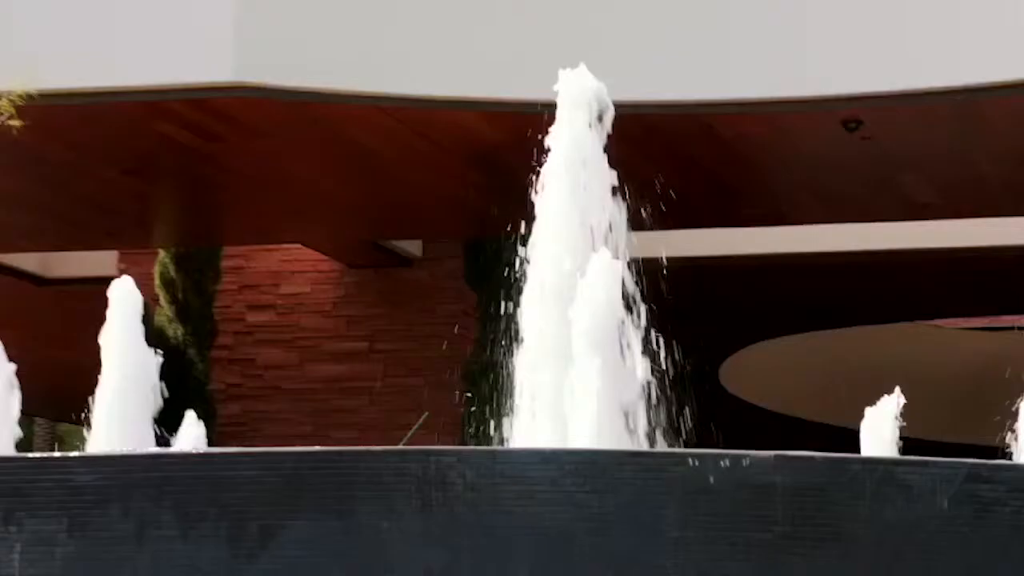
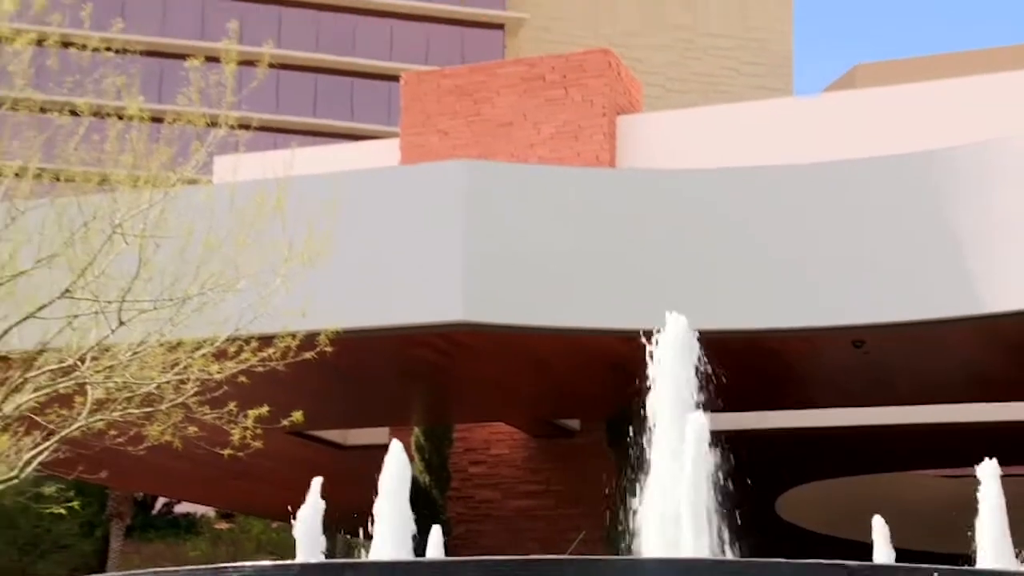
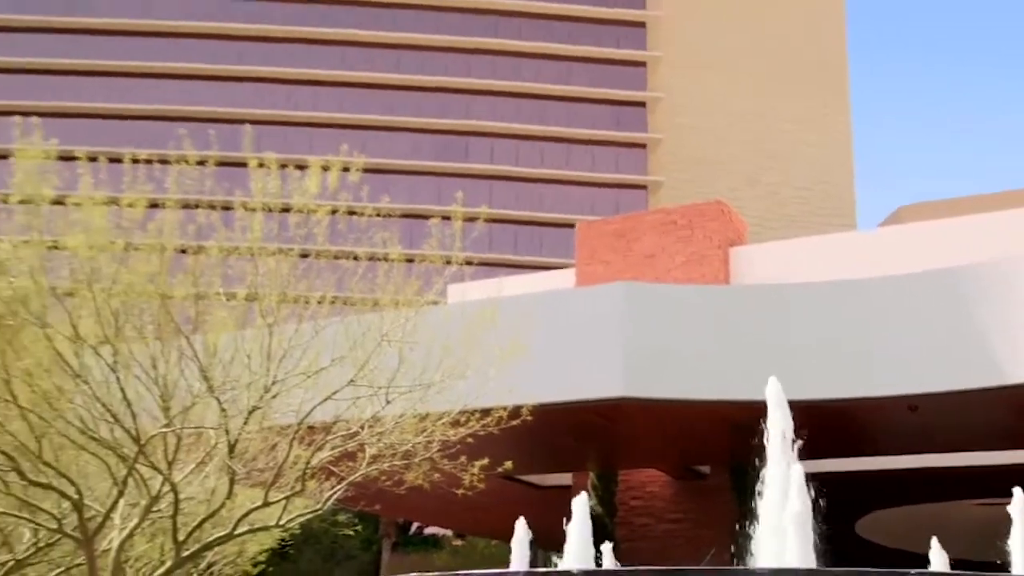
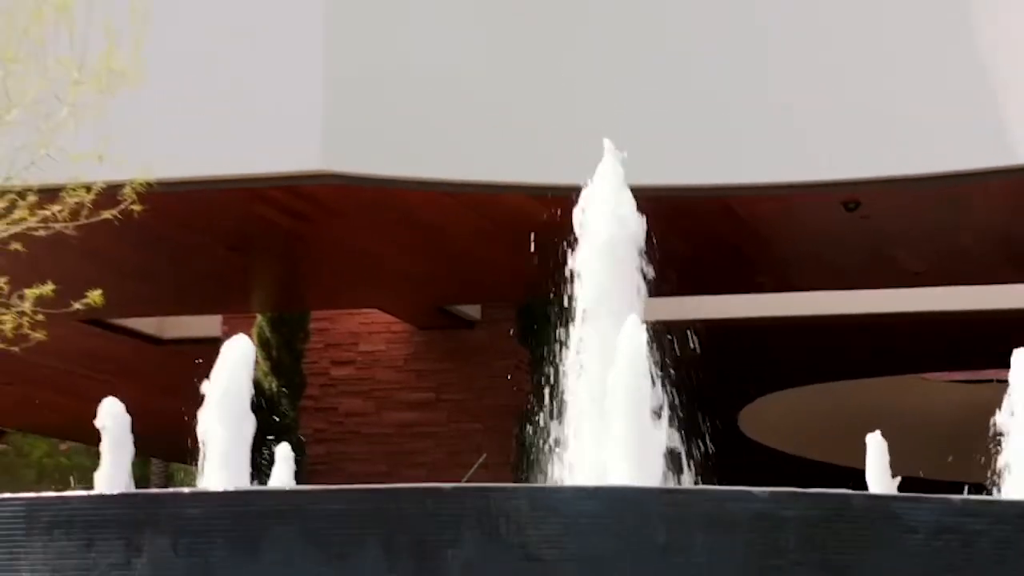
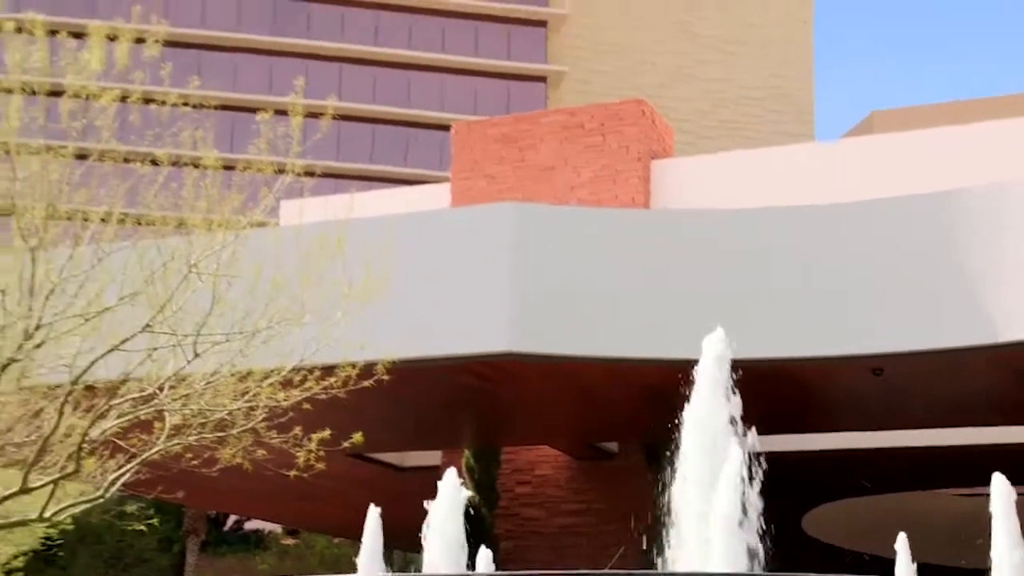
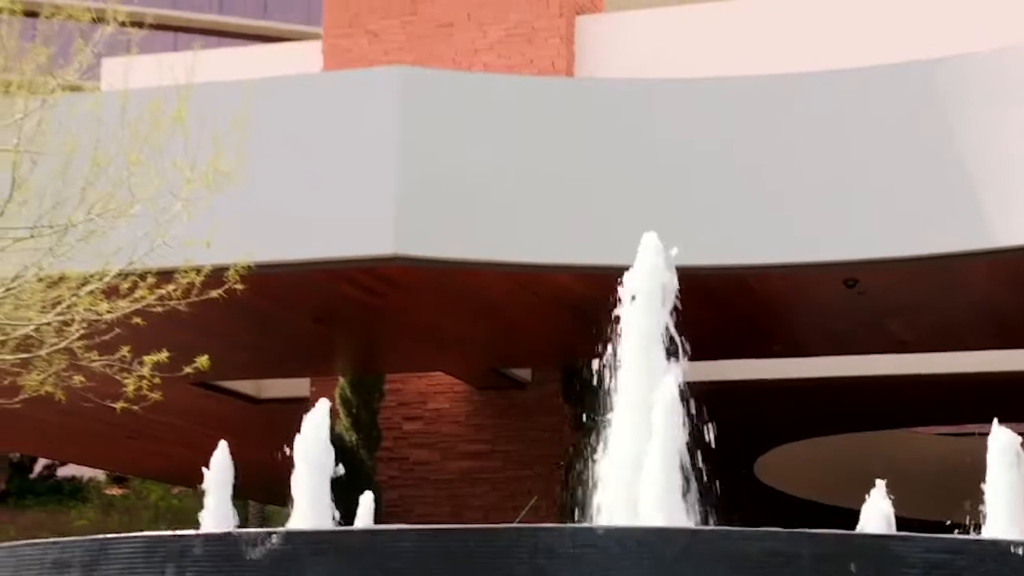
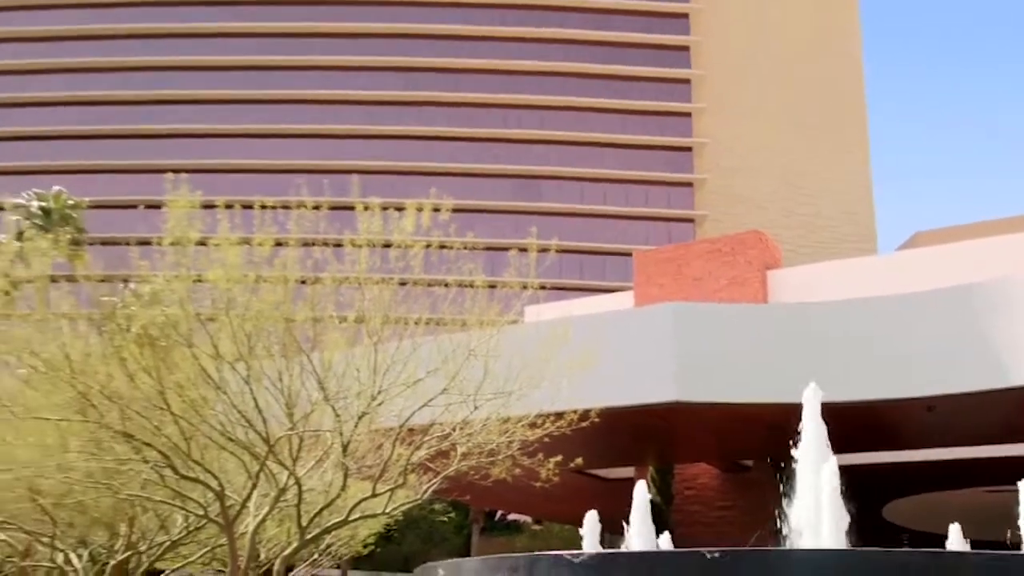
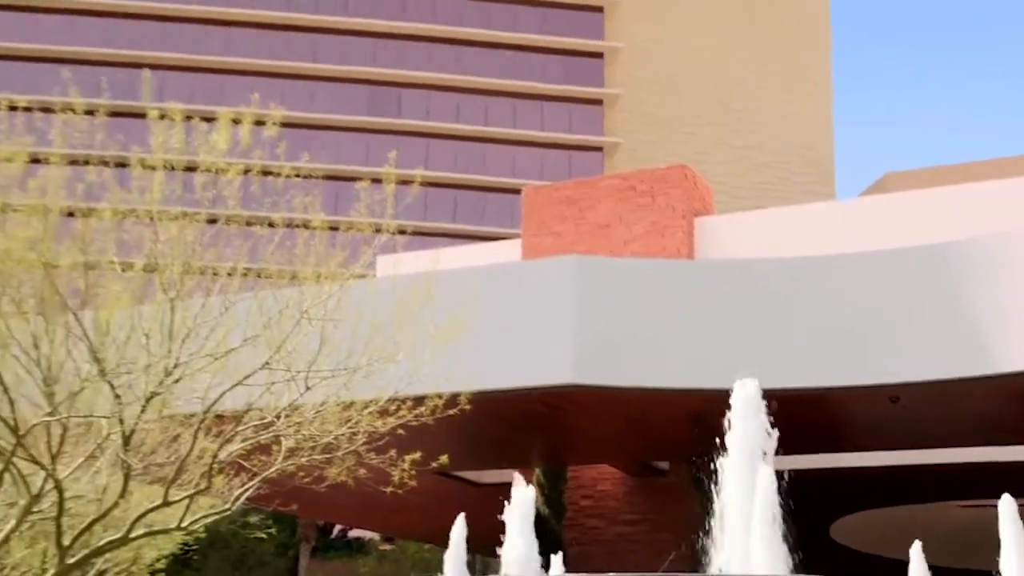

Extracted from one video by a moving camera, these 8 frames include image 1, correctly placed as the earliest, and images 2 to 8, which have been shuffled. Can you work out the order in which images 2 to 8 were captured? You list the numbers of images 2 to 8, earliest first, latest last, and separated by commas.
4, 6, 2, 5, 8, 3, 7
